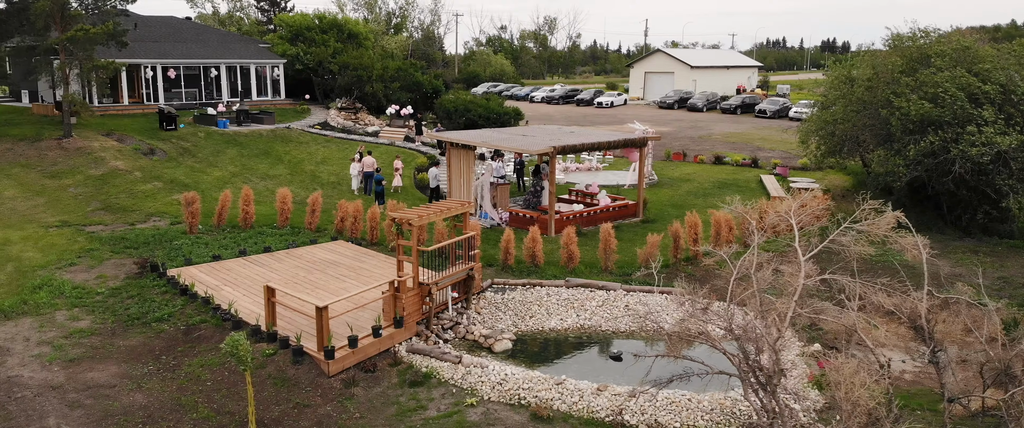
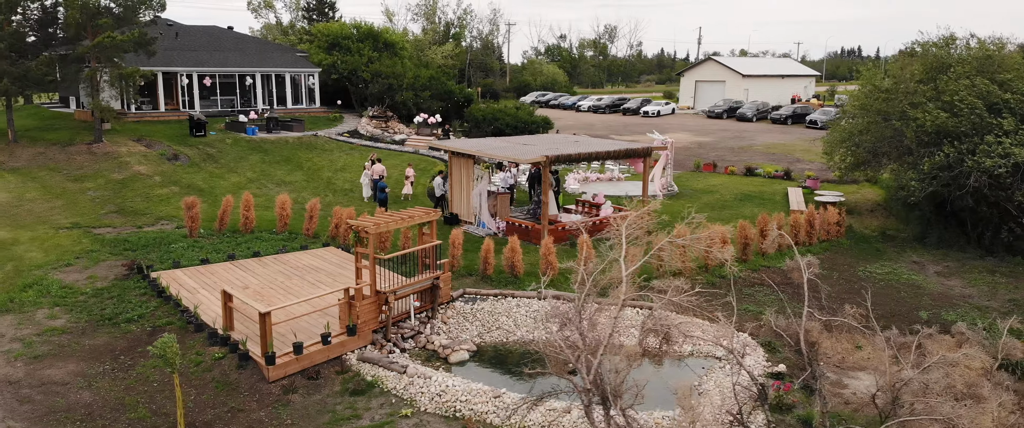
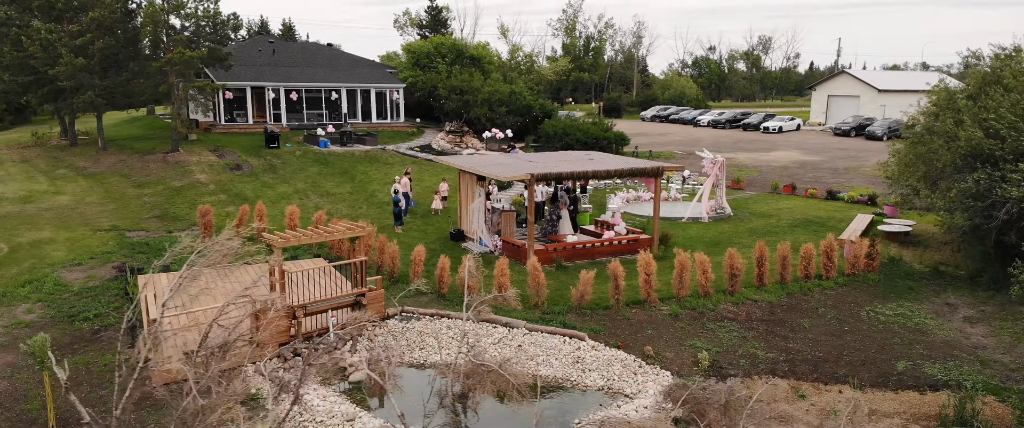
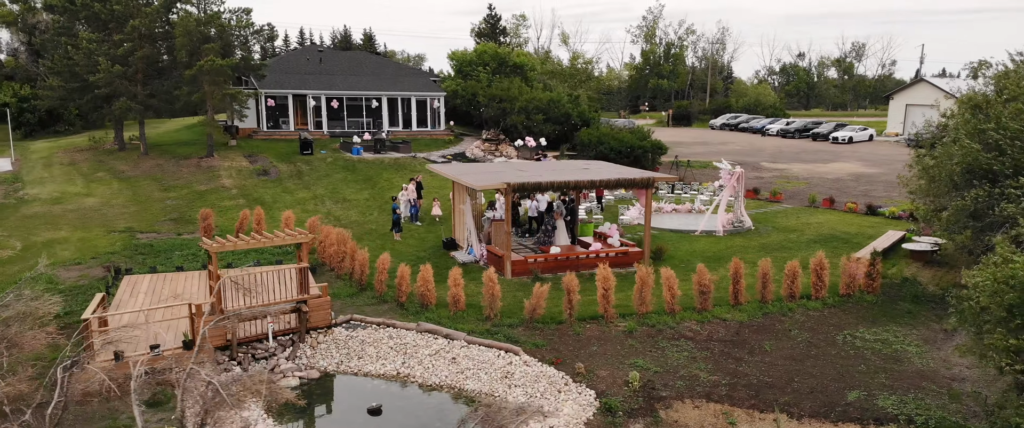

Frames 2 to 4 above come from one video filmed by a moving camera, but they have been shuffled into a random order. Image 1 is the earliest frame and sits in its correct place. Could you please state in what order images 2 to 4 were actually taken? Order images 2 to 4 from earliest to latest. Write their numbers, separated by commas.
2, 3, 4
